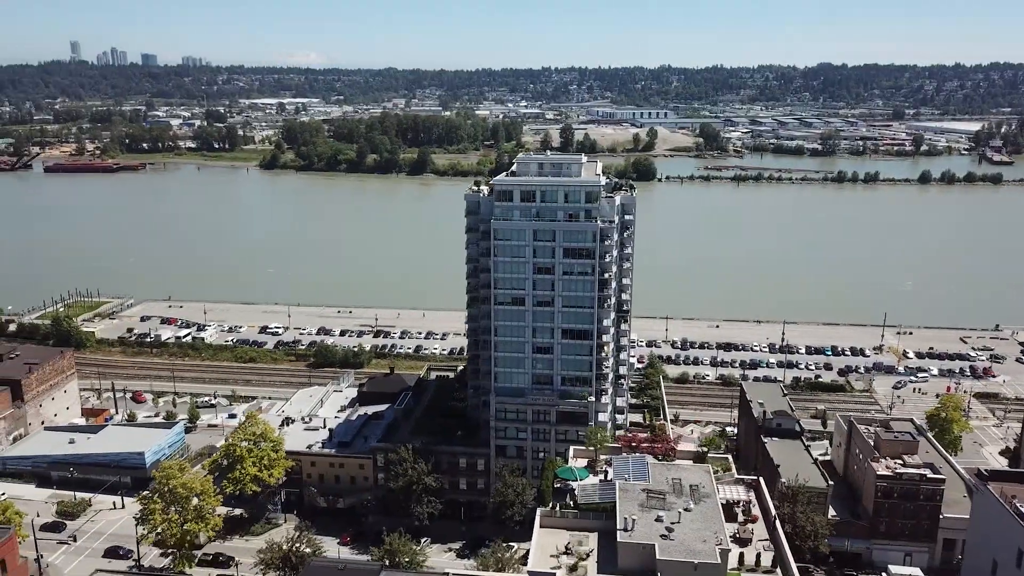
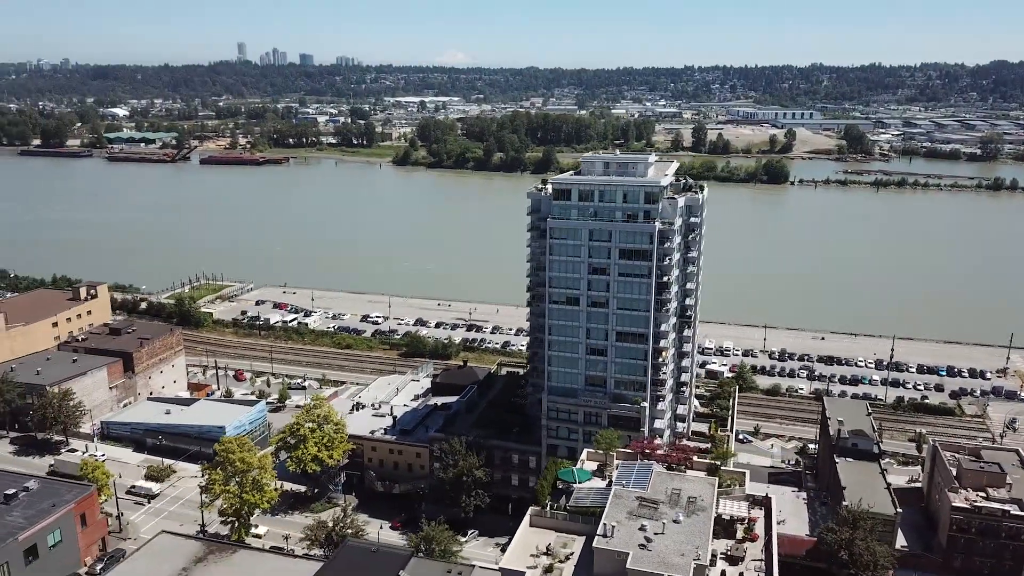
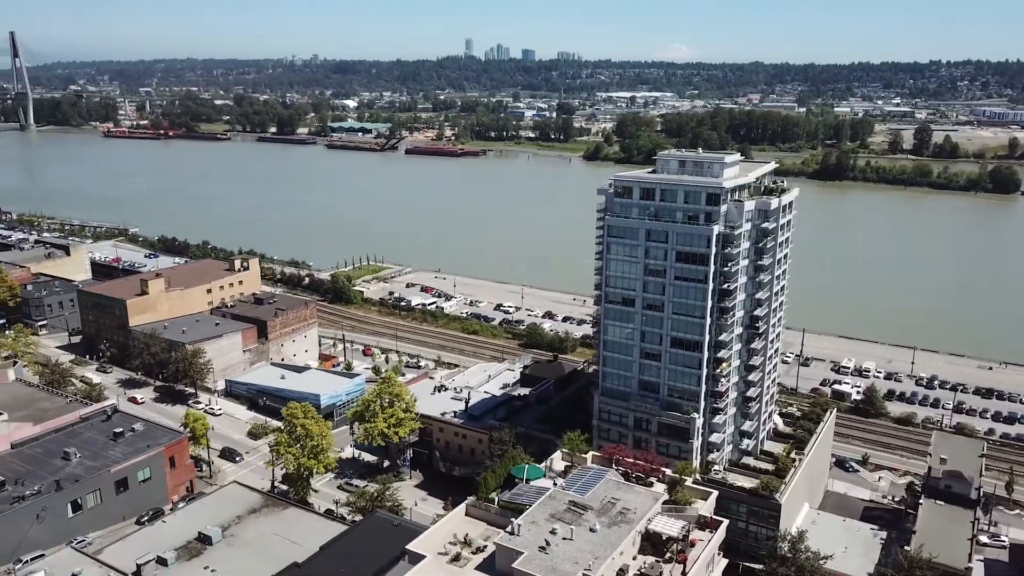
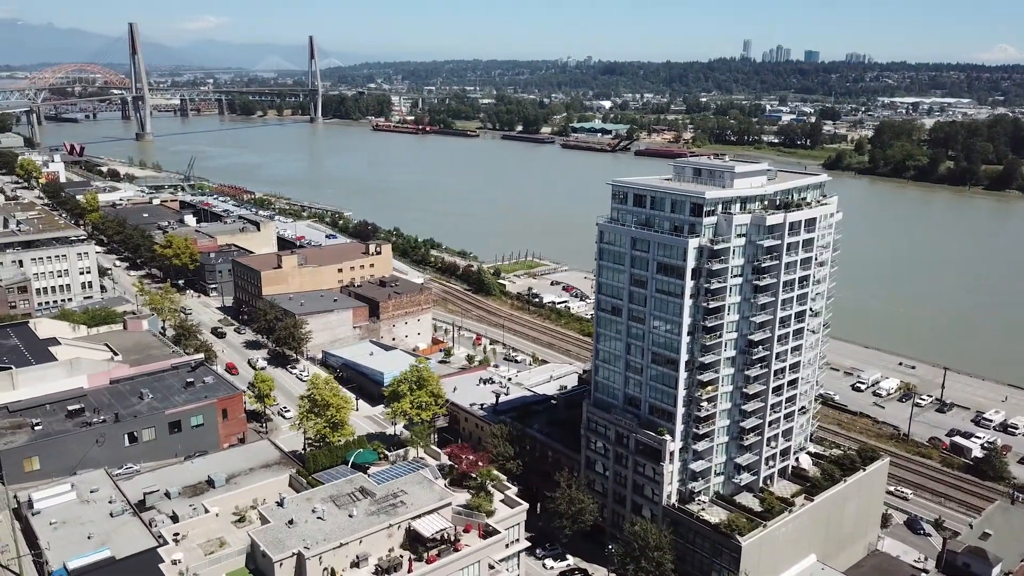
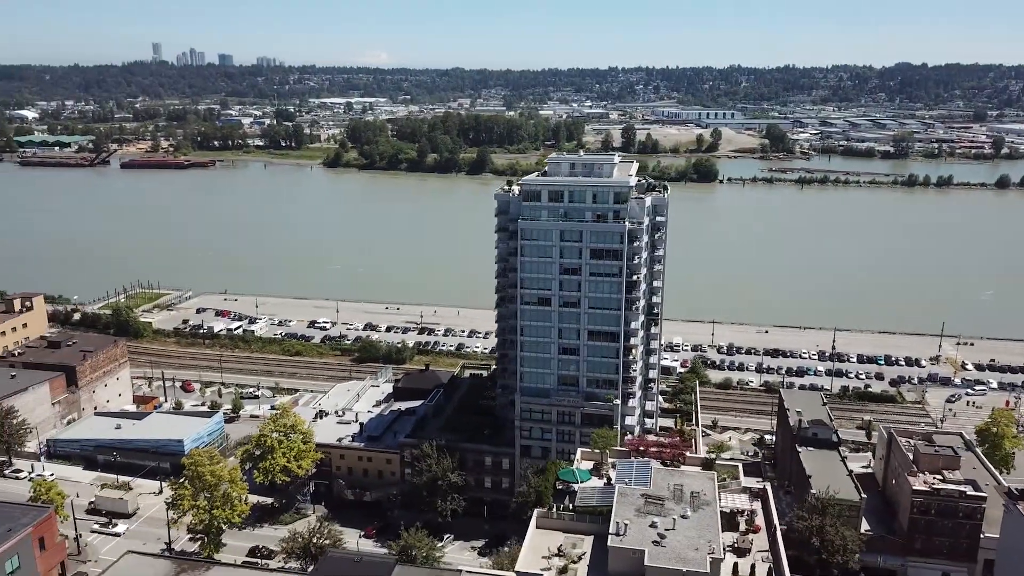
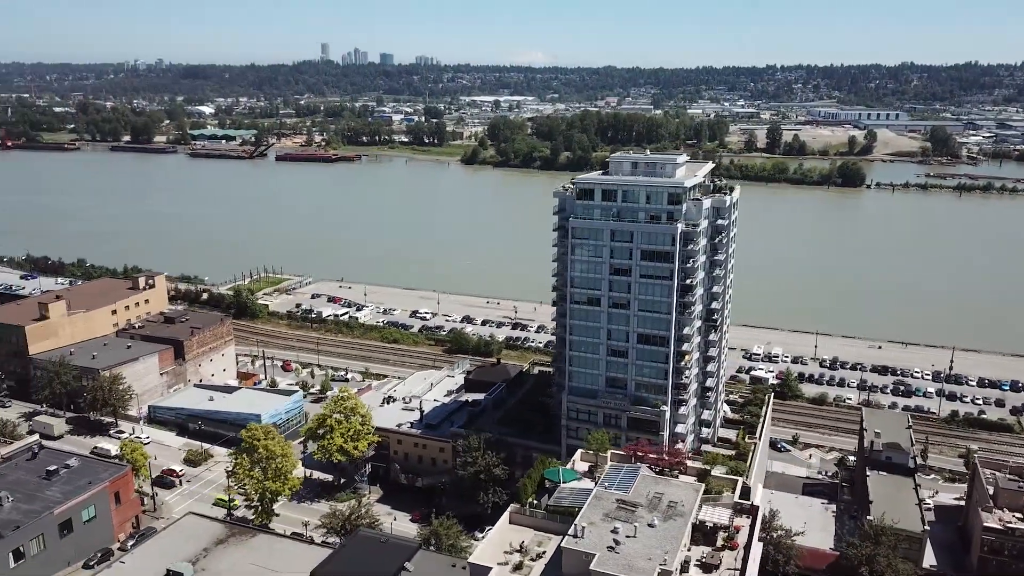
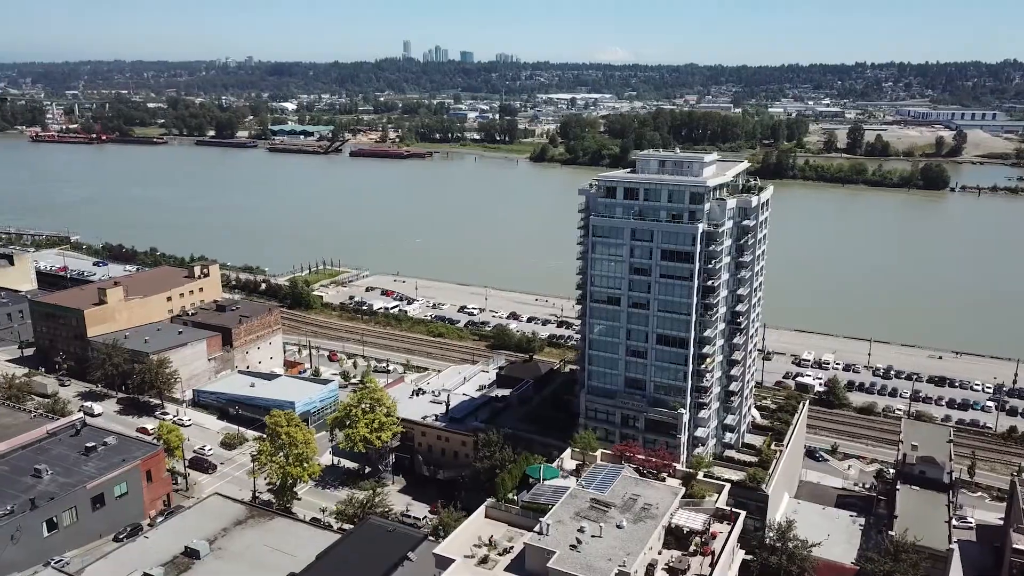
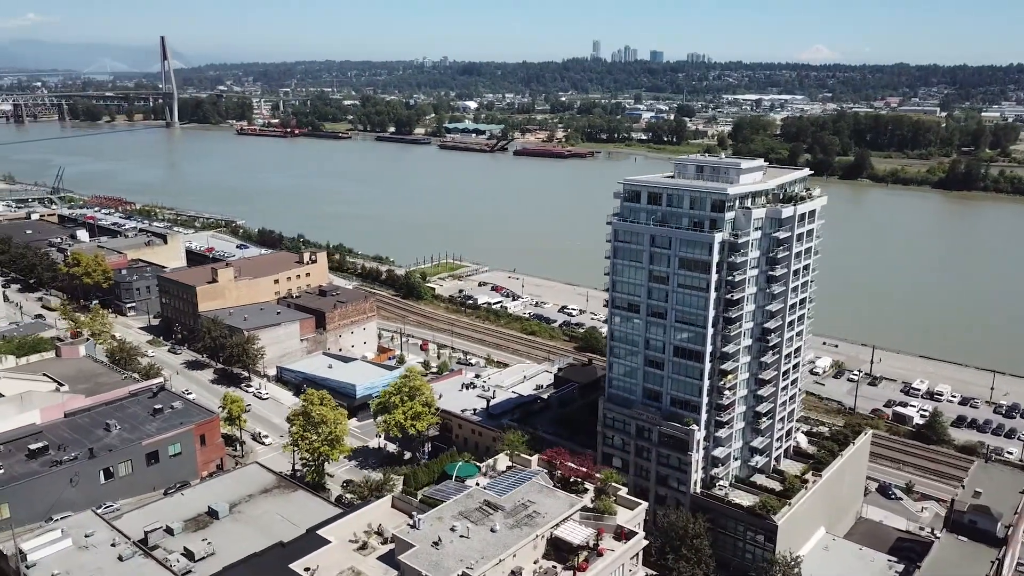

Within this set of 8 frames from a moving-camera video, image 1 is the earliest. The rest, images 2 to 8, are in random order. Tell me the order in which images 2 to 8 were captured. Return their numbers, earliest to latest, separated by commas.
5, 2, 6, 7, 3, 8, 4
